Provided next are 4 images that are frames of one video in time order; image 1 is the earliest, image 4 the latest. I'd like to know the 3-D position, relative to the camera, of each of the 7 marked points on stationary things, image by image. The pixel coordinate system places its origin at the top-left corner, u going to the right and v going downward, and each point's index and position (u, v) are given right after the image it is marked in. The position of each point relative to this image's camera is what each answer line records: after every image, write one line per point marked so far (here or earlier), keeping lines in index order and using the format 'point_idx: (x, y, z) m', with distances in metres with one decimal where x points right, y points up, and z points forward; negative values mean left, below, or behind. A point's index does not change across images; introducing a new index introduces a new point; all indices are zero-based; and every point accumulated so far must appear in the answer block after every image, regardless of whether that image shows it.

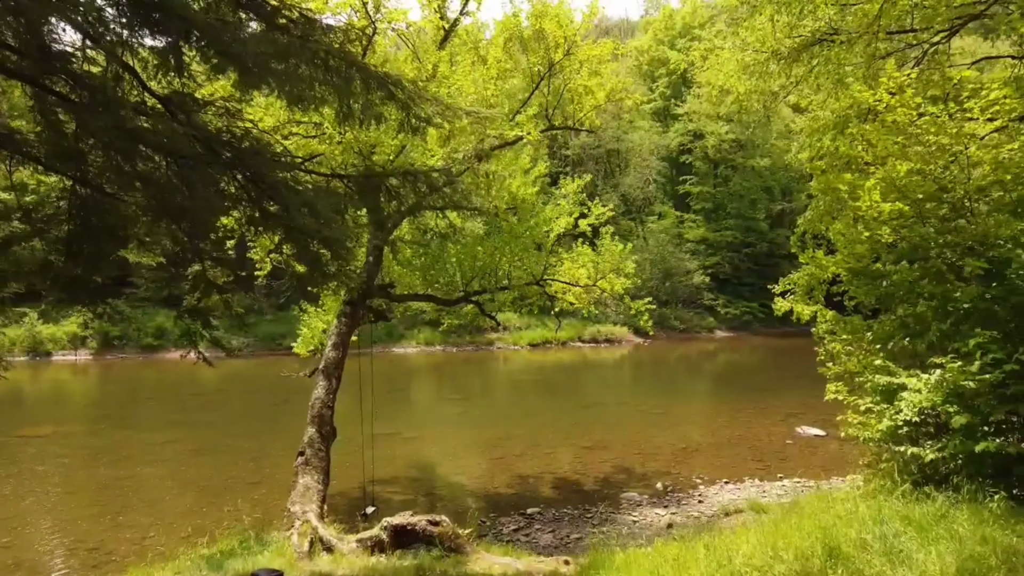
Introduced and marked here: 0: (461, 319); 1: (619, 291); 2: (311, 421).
0: (-0.8, -0.5, +11.2) m
1: (+1.8, -0.1, +11.1) m
2: (-1.9, -1.3, +6.4) m
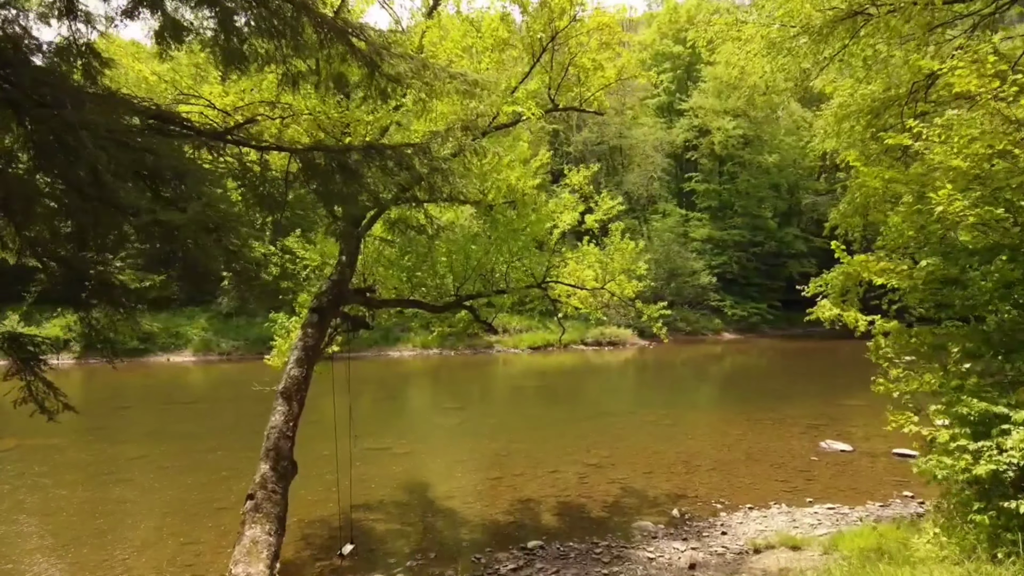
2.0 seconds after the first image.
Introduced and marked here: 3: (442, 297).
0: (-0.9, -0.6, +10.0) m
1: (+1.7, -0.1, +10.0) m
2: (-1.9, -1.3, +5.3) m
3: (-1.0, -0.1, +9.1) m
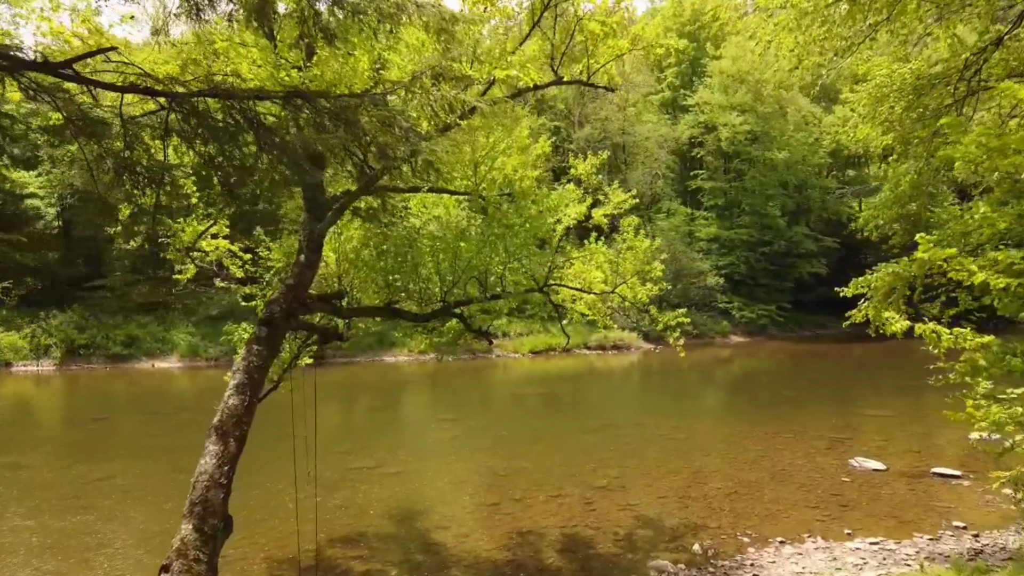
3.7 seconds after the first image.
0: (-0.9, -0.6, +8.9) m
1: (+1.7, -0.1, +8.9) m
2: (-2.0, -1.4, +4.2) m
3: (-1.0, -0.2, +8.0) m
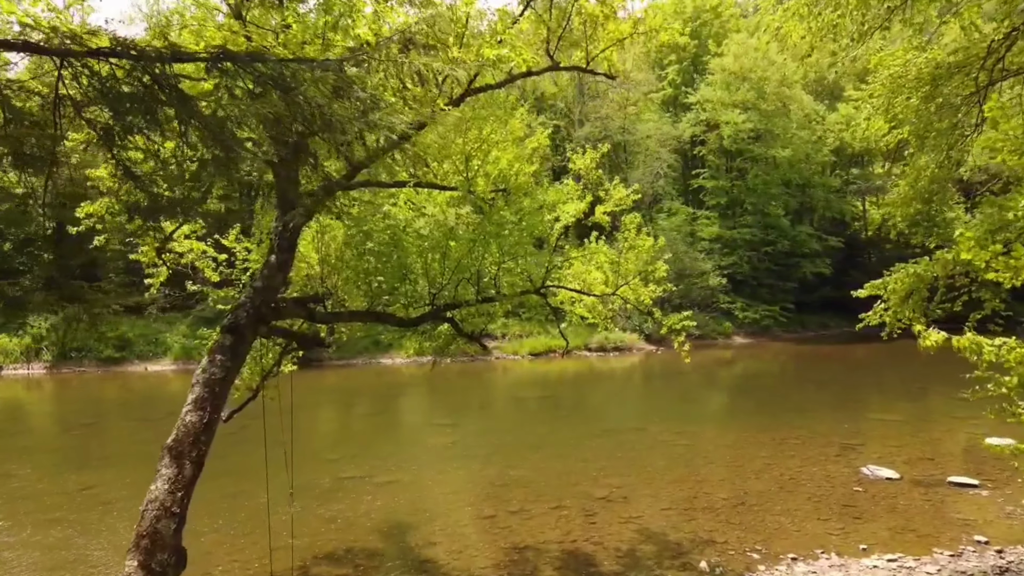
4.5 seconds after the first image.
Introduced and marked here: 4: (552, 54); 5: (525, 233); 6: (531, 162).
0: (-1.0, -0.6, +8.4) m
1: (+1.6, -0.2, +8.4) m
2: (-2.0, -1.4, +3.7) m
3: (-1.0, -0.2, +7.5) m
4: (+0.5, +2.9, +8.9) m
5: (+0.1, +0.6, +7.7) m
6: (+0.2, +1.5, +8.4) m
